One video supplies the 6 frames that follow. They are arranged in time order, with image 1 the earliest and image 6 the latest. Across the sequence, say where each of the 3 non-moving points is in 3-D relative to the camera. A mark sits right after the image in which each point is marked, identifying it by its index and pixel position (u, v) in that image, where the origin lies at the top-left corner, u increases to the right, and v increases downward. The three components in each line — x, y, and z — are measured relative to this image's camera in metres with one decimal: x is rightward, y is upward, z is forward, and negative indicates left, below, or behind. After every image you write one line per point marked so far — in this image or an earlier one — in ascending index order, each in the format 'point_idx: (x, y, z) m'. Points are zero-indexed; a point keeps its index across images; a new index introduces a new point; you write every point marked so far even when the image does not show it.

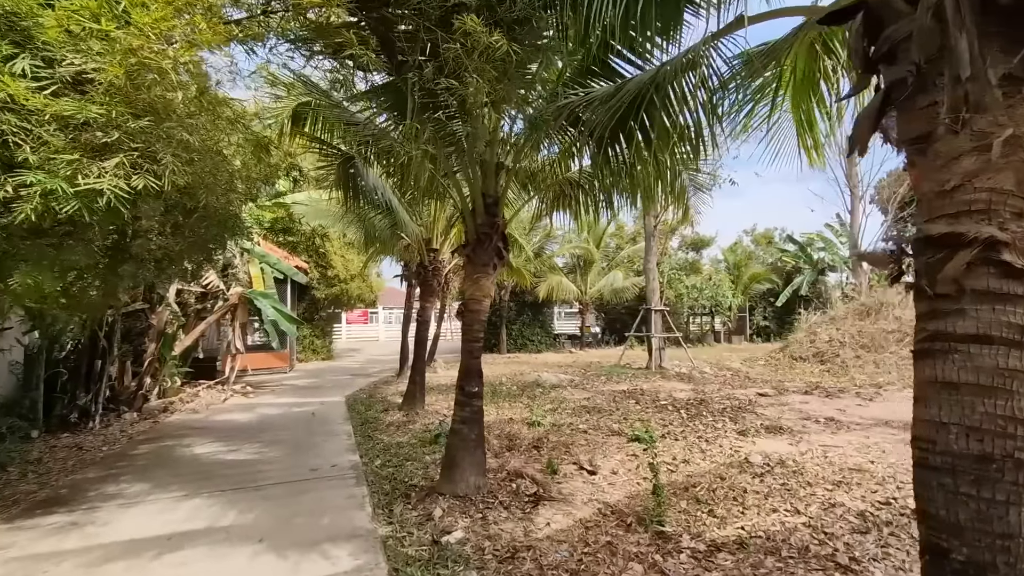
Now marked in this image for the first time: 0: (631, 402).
0: (+2.1, -2.0, +8.4) m
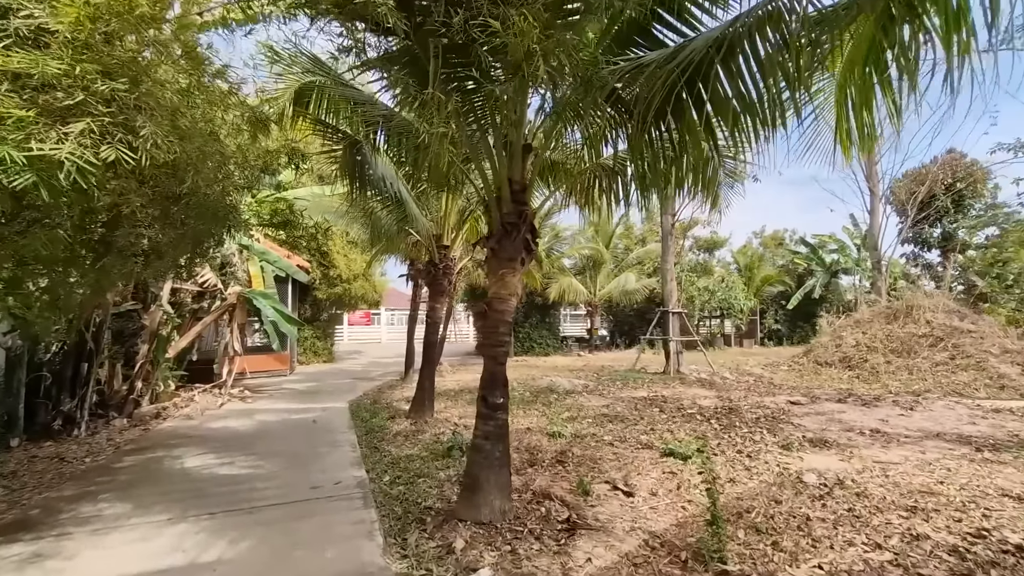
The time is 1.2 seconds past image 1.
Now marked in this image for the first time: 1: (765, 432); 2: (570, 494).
0: (+2.3, -2.0, +7.9) m
1: (+3.2, -1.8, +6.3) m
2: (+0.5, -1.8, +4.3) m
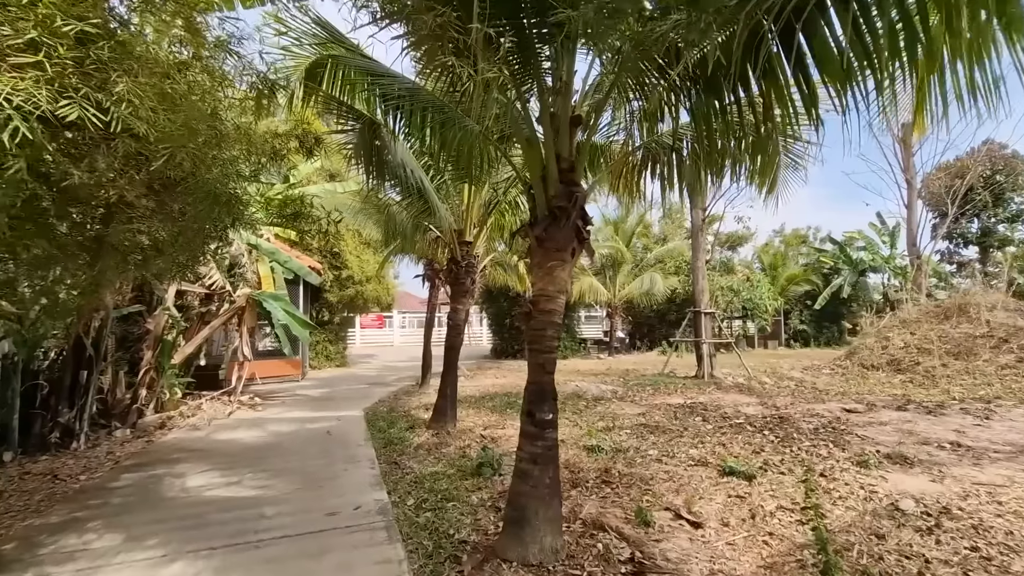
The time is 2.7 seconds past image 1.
0: (+2.7, -1.9, +7.2) m
1: (+3.6, -1.8, +5.6) m
2: (+0.9, -1.8, +3.7) m
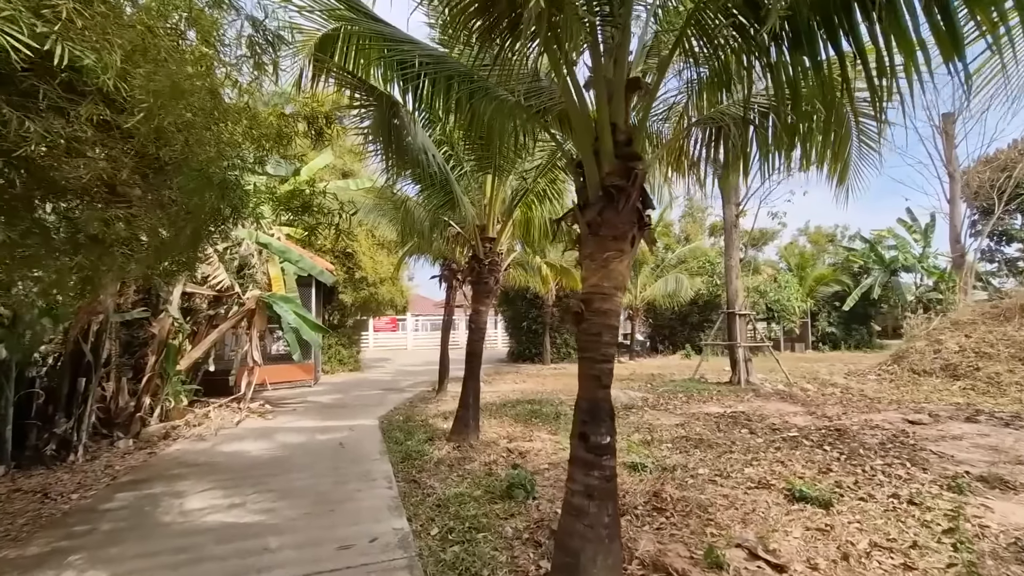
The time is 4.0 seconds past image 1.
0: (+3.1, -1.9, +6.6) m
1: (+4.0, -1.8, +4.9) m
2: (+1.2, -1.8, +3.1) m
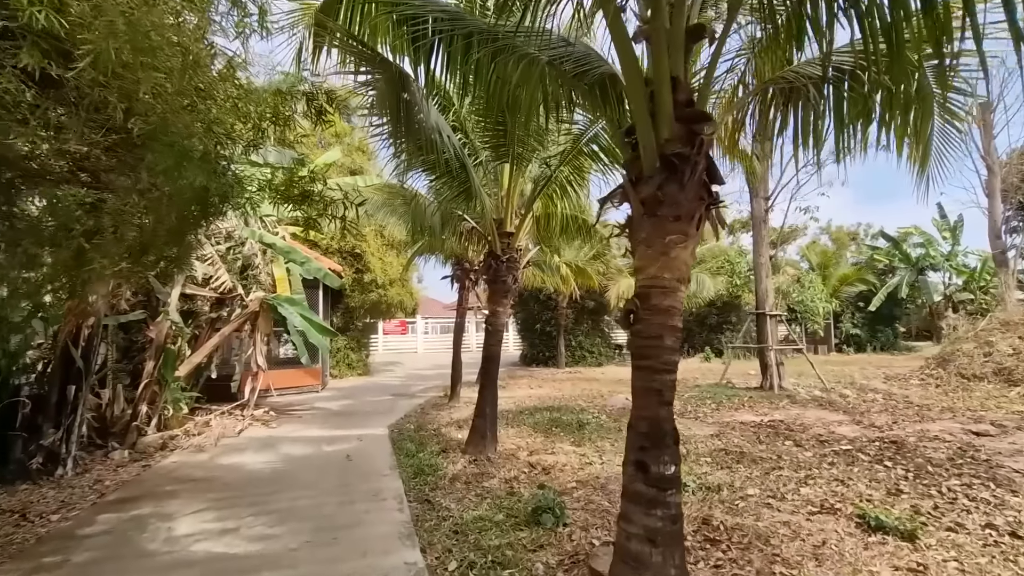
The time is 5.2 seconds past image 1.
0: (+3.3, -1.9, +6.0) m
1: (+4.2, -1.7, +4.3) m
2: (+1.4, -1.7, +2.5) m
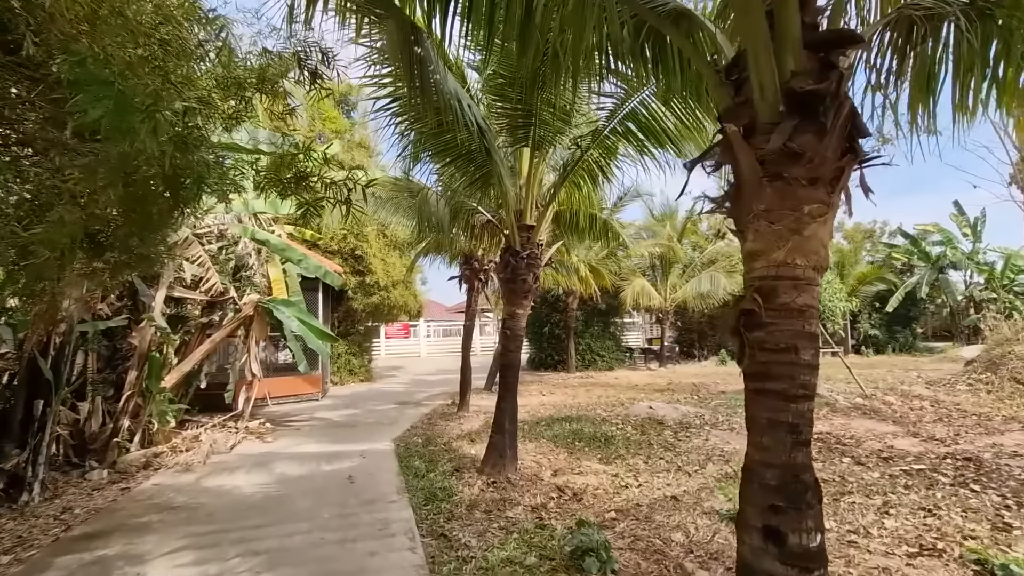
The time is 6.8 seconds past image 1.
0: (+3.6, -1.9, +5.3) m
1: (+4.4, -1.7, +3.6) m
2: (+1.6, -1.7, +1.9) m
